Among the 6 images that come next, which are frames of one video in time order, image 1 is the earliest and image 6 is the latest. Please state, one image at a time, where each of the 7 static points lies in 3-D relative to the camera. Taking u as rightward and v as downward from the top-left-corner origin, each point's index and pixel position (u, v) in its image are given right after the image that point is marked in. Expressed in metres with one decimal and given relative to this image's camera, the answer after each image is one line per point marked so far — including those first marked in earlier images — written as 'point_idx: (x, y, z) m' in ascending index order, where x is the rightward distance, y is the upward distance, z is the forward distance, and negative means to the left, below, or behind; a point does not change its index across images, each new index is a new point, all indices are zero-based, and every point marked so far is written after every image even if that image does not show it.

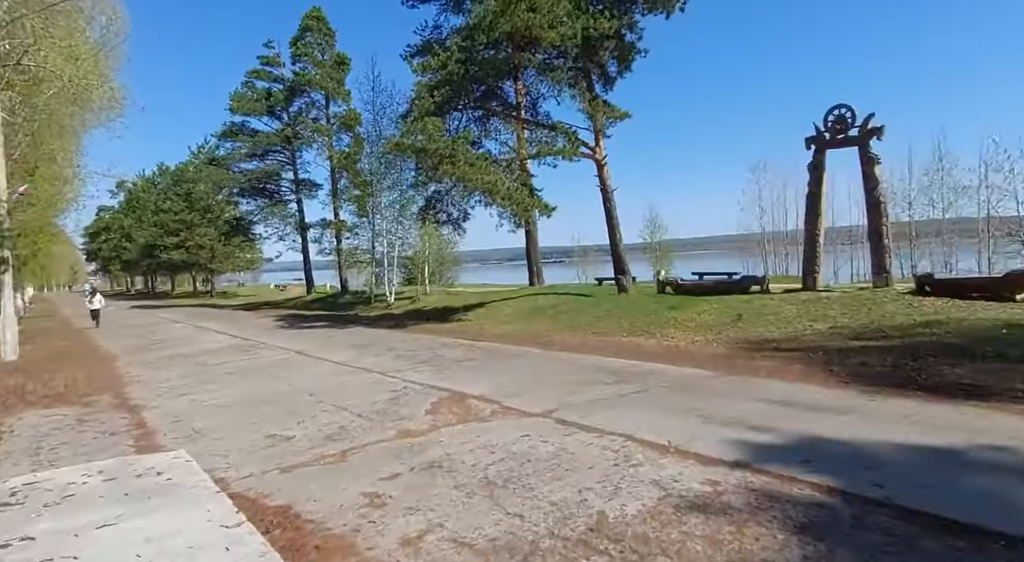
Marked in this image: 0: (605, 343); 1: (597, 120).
0: (+1.5, -1.0, +10.0) m
1: (+2.0, +3.9, +15.1) m
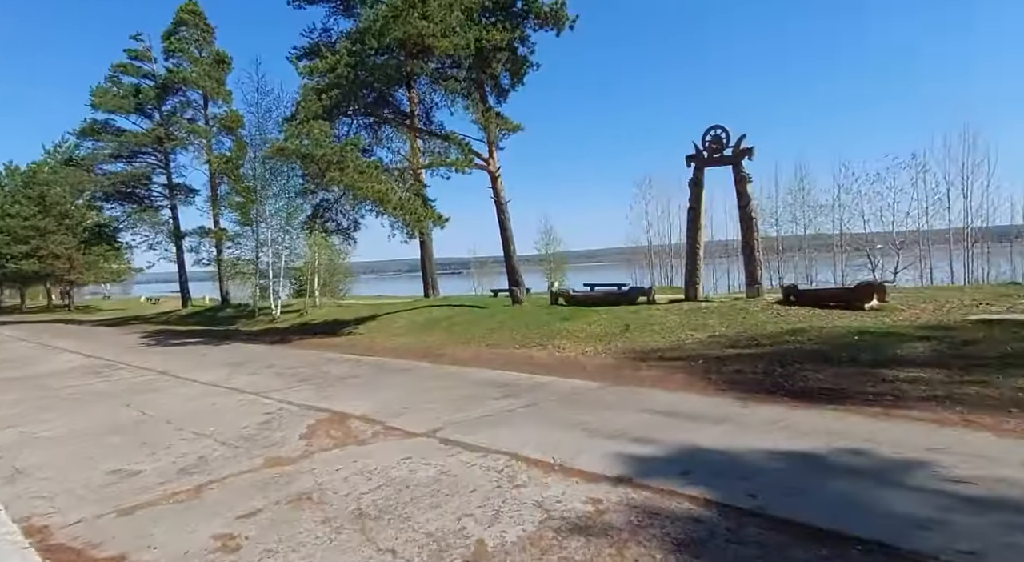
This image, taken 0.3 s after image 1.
0: (-0.2, -1.2, +9.9) m
1: (-0.5, +3.6, +15.1) m
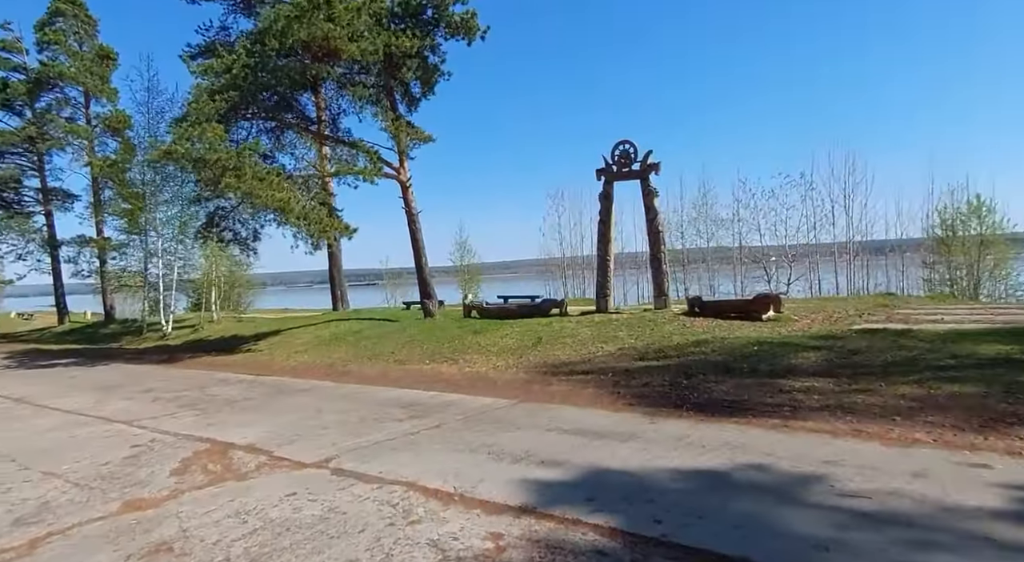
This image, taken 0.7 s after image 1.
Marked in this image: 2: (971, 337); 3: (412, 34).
0: (-1.6, -1.4, +9.5) m
1: (-2.6, +3.3, +14.8) m
2: (+6.0, -0.7, +8.2) m
3: (-2.3, +5.7, +14.4) m
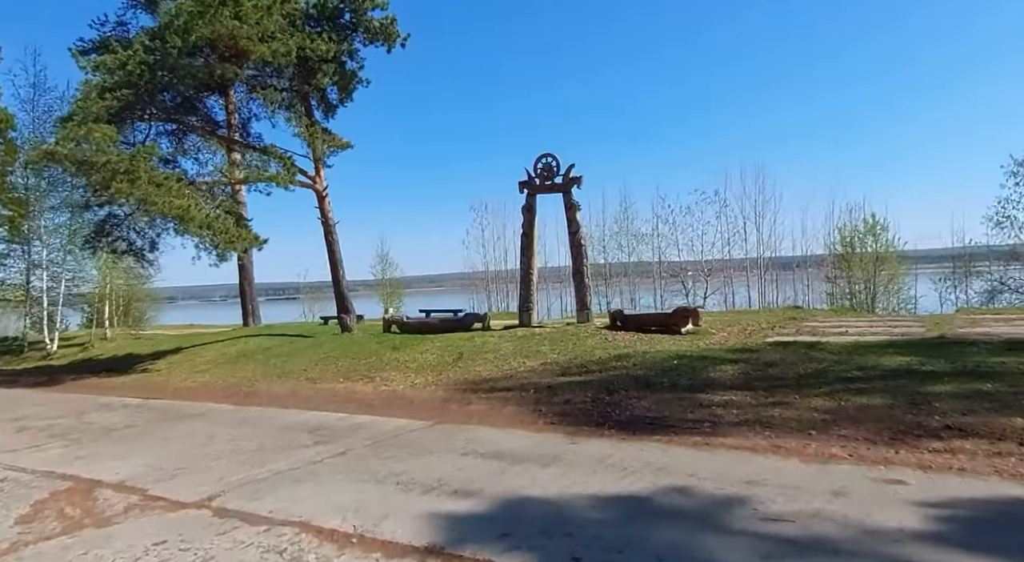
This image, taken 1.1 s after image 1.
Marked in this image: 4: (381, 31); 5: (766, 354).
0: (-2.8, -1.6, +8.9) m
1: (-4.4, +3.0, +14.1) m
2: (+5.0, -0.9, +8.6) m
3: (-4.0, +5.4, +13.8) m
4: (-3.0, +5.8, +14.4) m
5: (+3.7, -1.1, +9.1) m
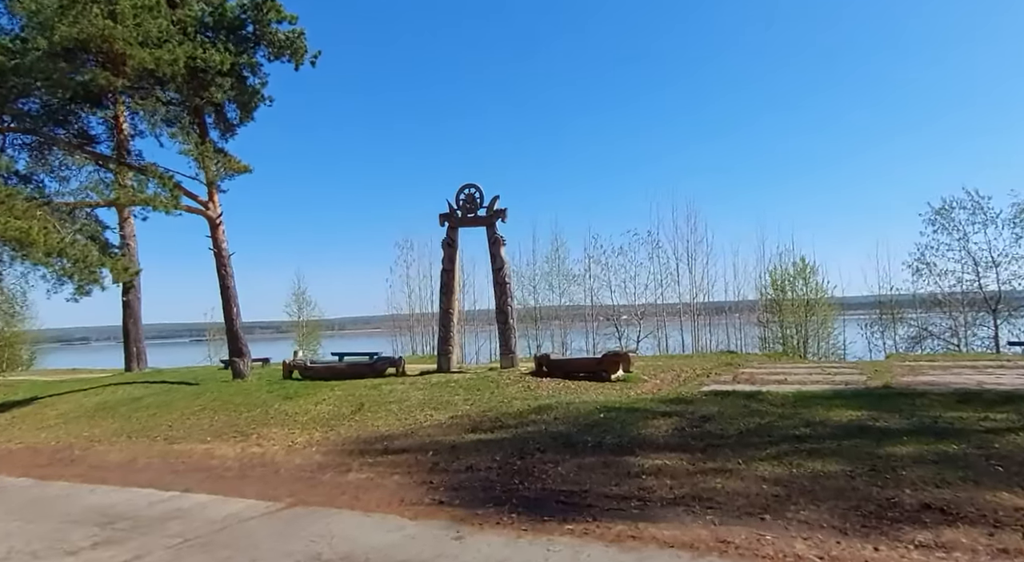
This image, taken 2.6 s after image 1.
0: (-4.0, -2.0, +7.2) m
1: (-6.1, +2.2, +12.5) m
2: (+3.8, -1.5, +7.7) m
3: (-5.7, +4.6, +12.4) m
4: (-4.7, +4.9, +13.1) m
5: (+2.5, -1.6, +8.0) m
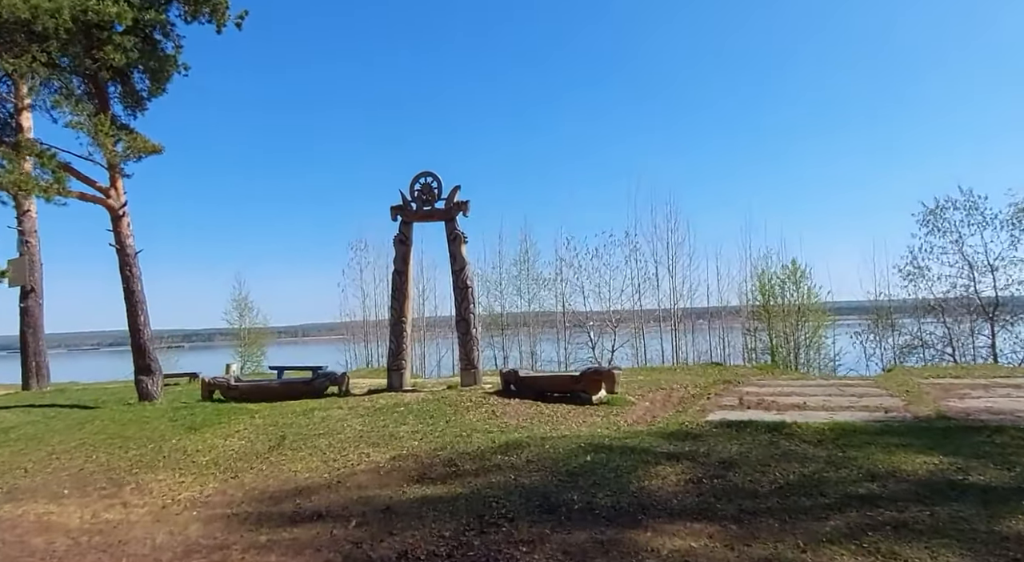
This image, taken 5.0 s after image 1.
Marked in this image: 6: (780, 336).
0: (-4.4, -2.0, +5.0) m
1: (-6.7, +2.2, +10.3) m
2: (+3.4, -1.5, +5.9) m
3: (-6.3, +4.6, +10.2) m
4: (-5.3, +4.9, +11.0) m
5: (+2.1, -1.6, +6.2) m
6: (+7.9, -1.6, +18.4) m
